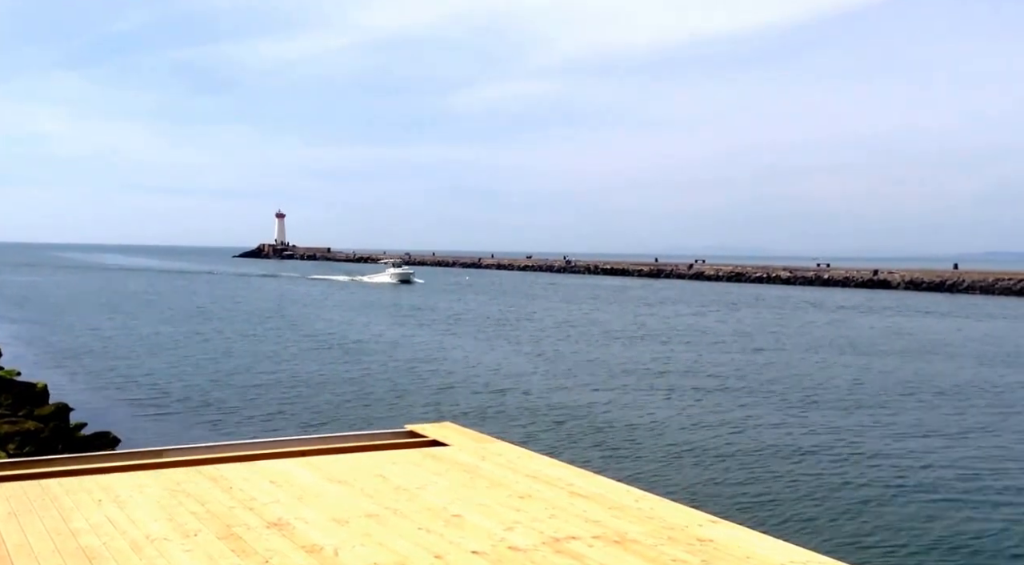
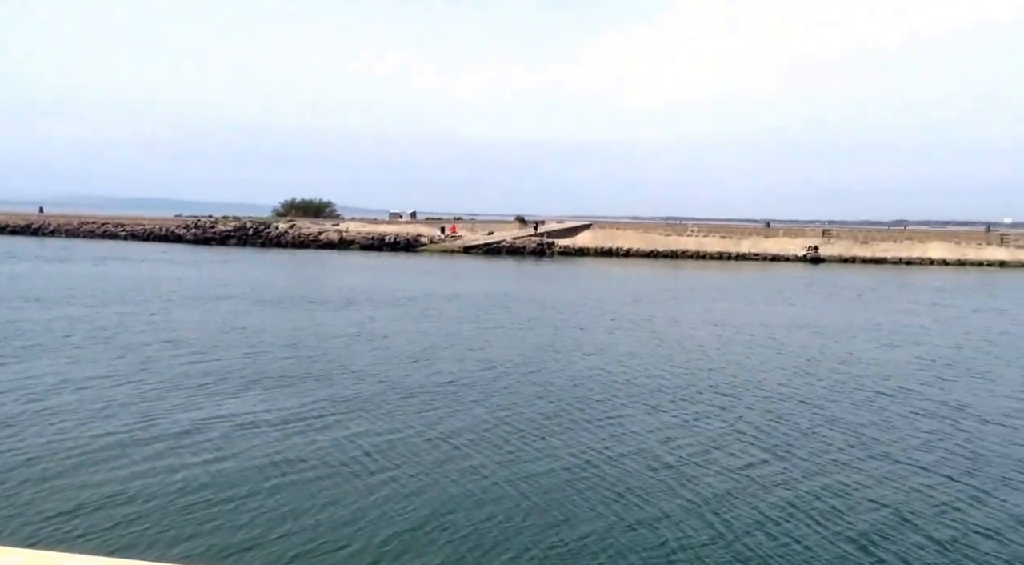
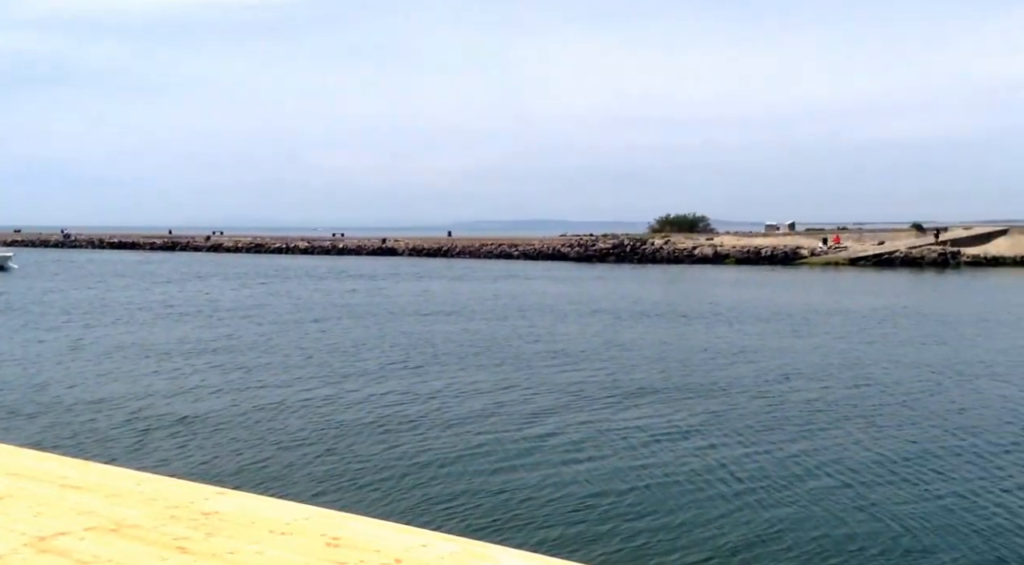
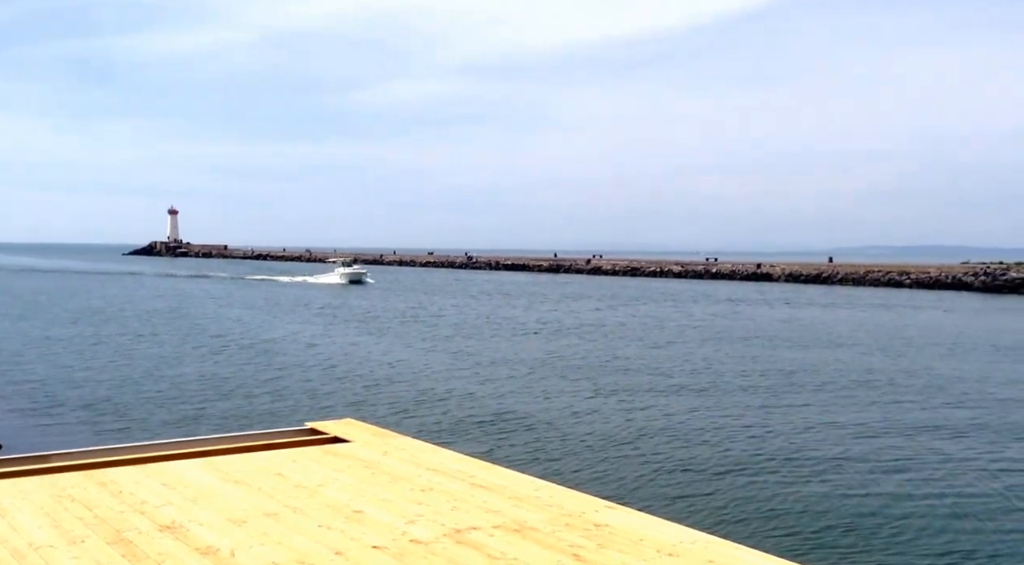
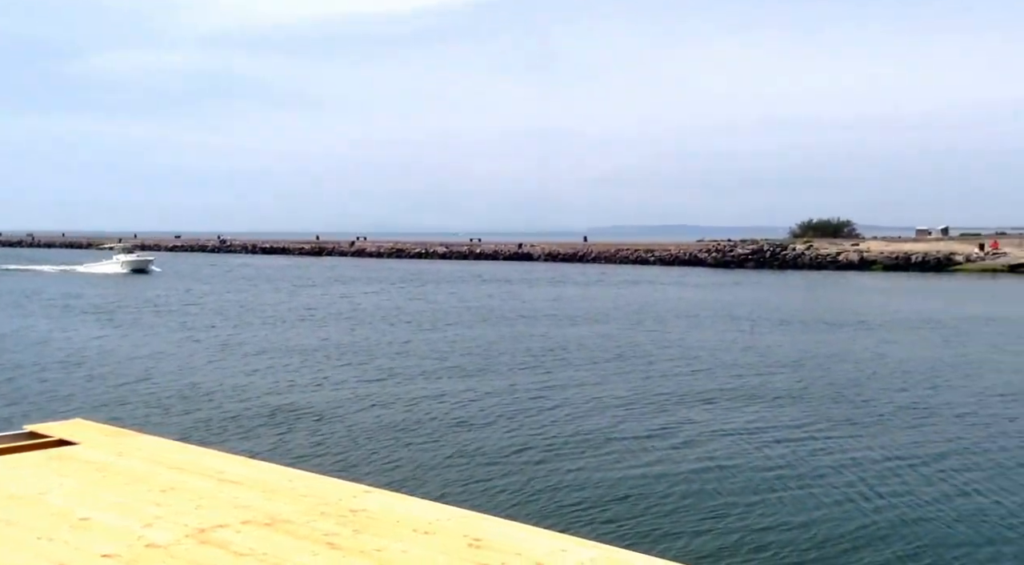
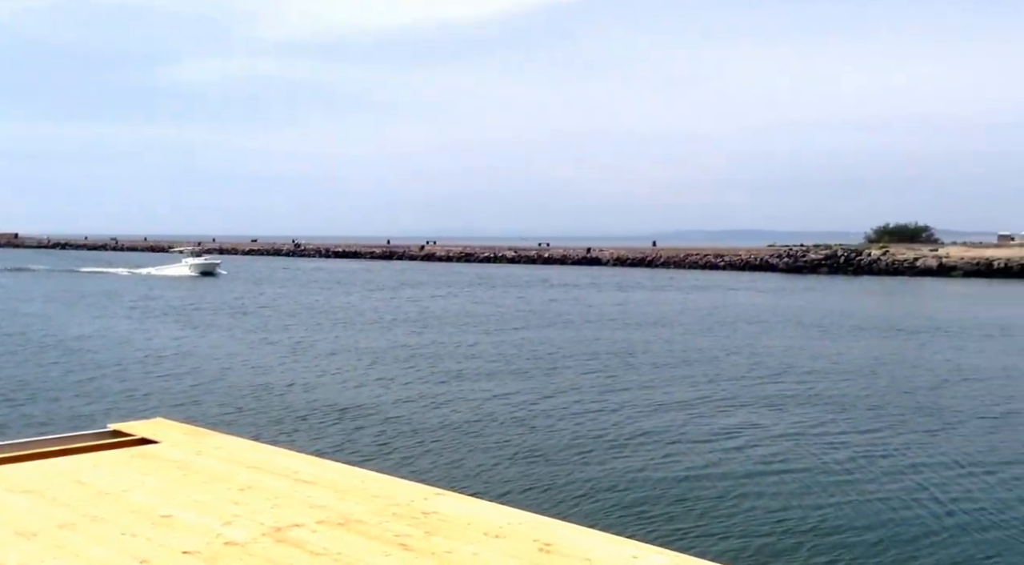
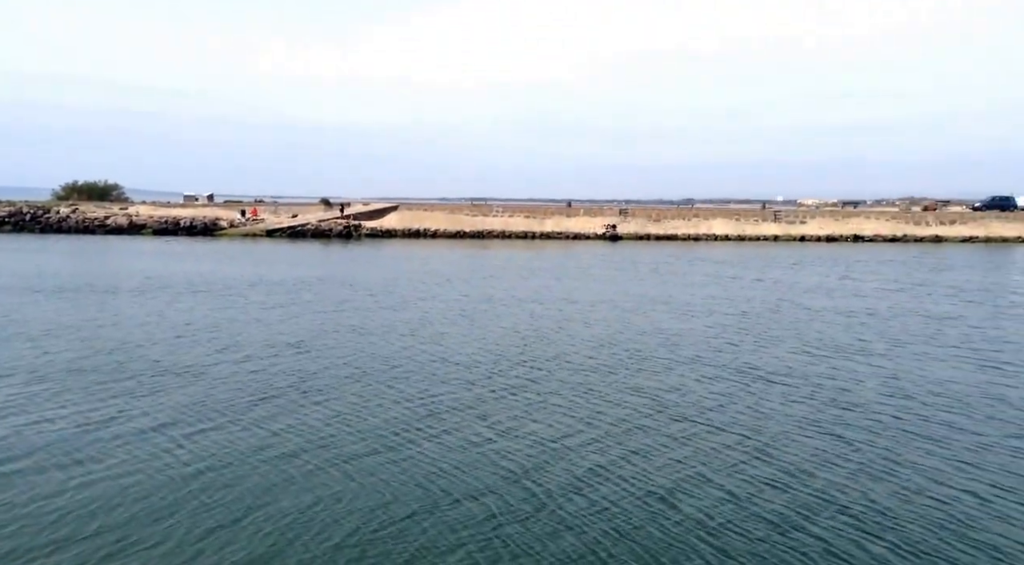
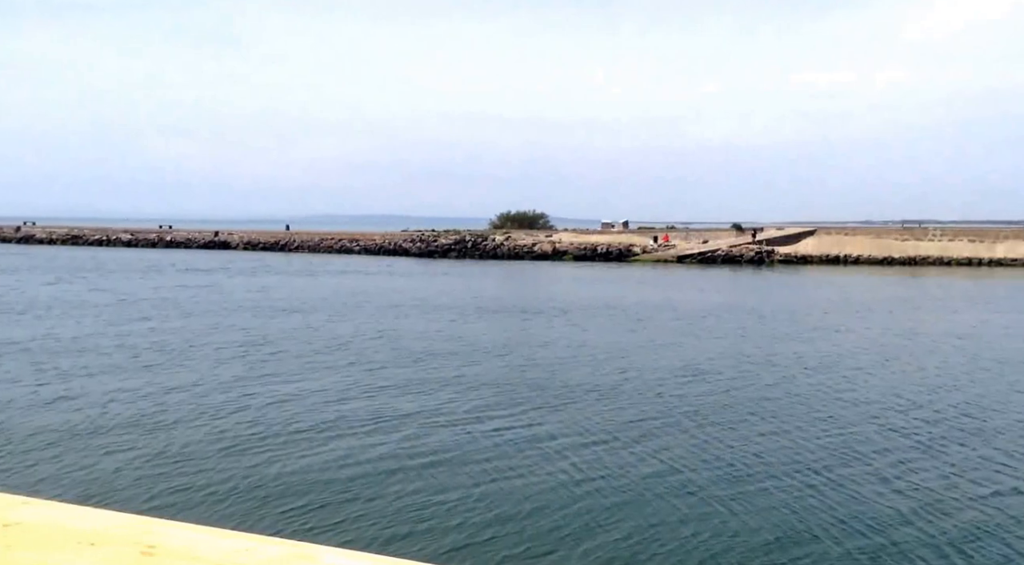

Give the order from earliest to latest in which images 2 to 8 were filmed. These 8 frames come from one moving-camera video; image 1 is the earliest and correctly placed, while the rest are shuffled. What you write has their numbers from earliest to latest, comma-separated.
4, 6, 5, 3, 8, 2, 7
